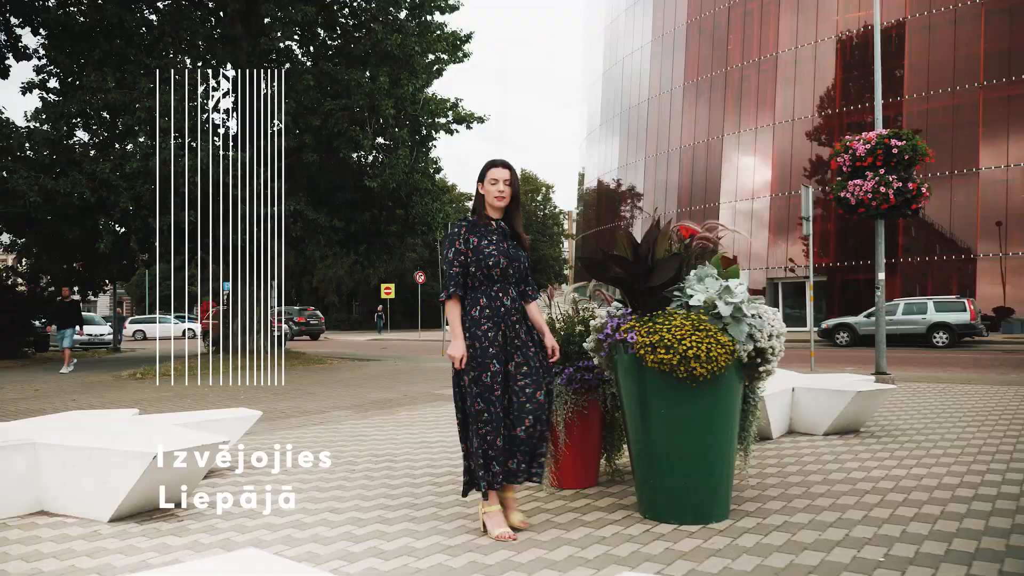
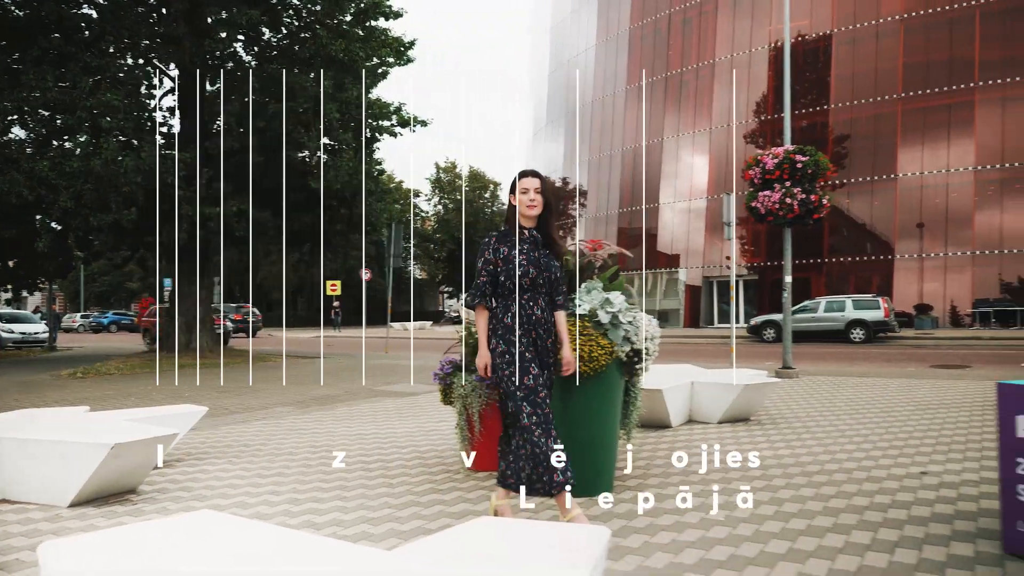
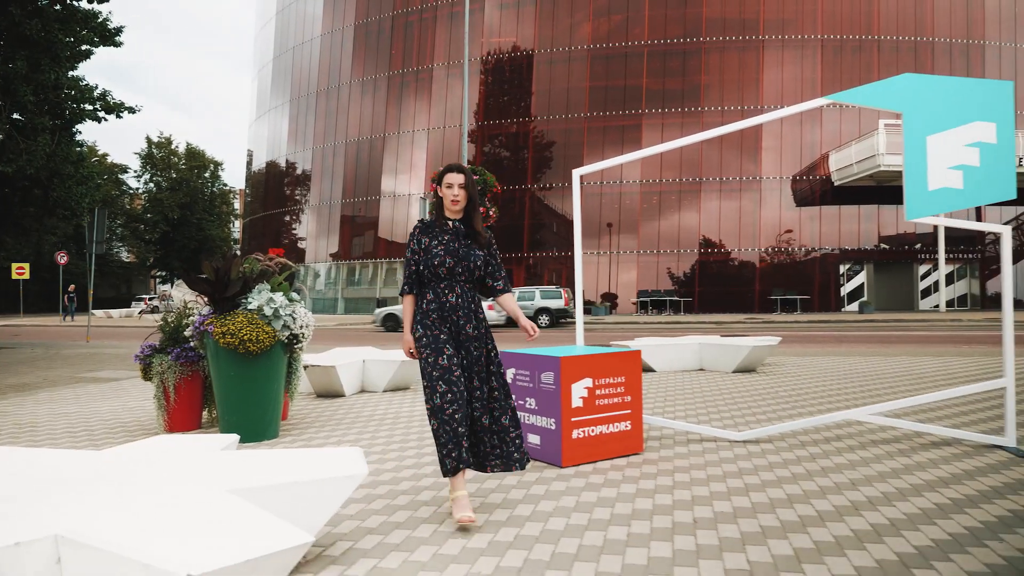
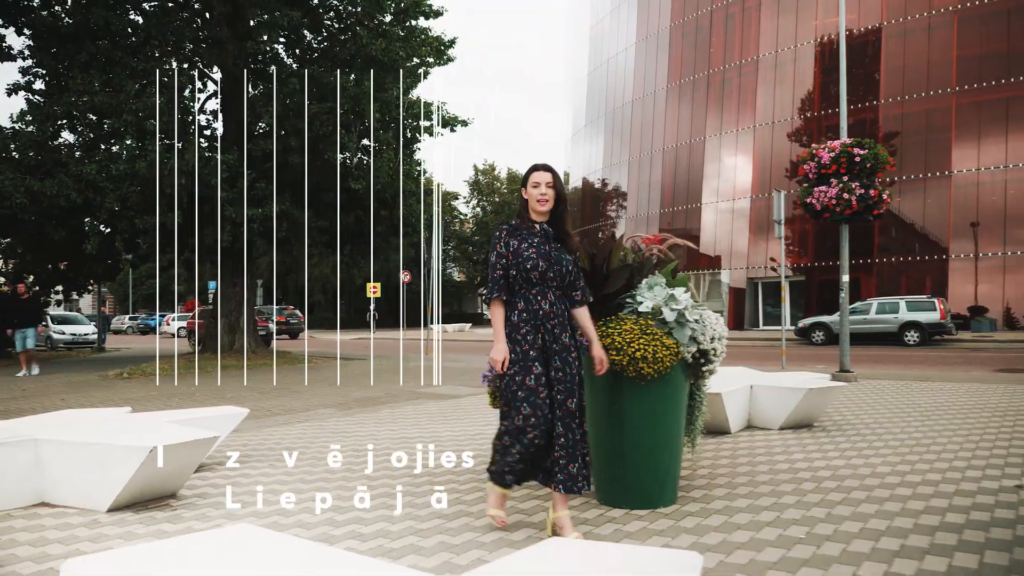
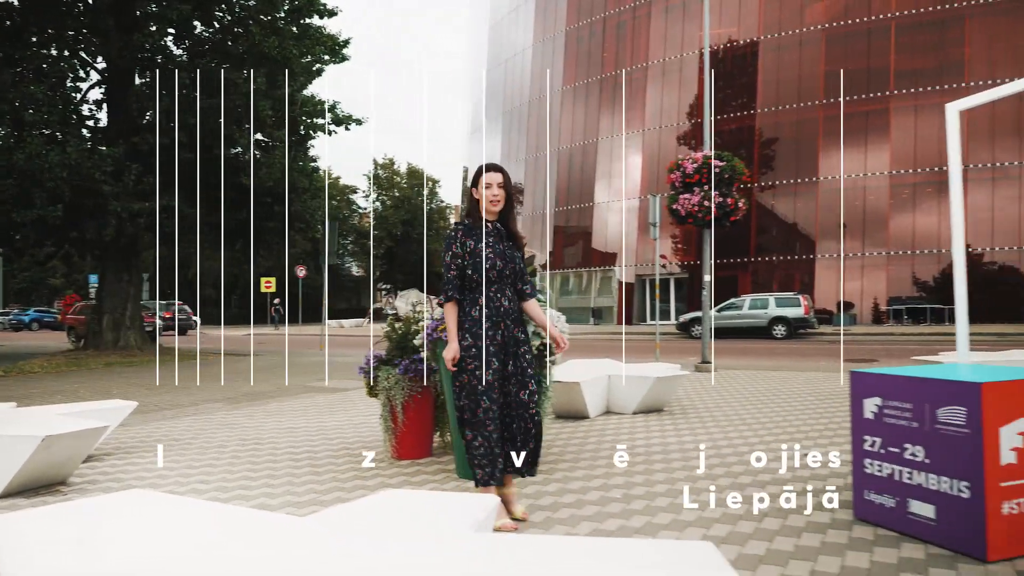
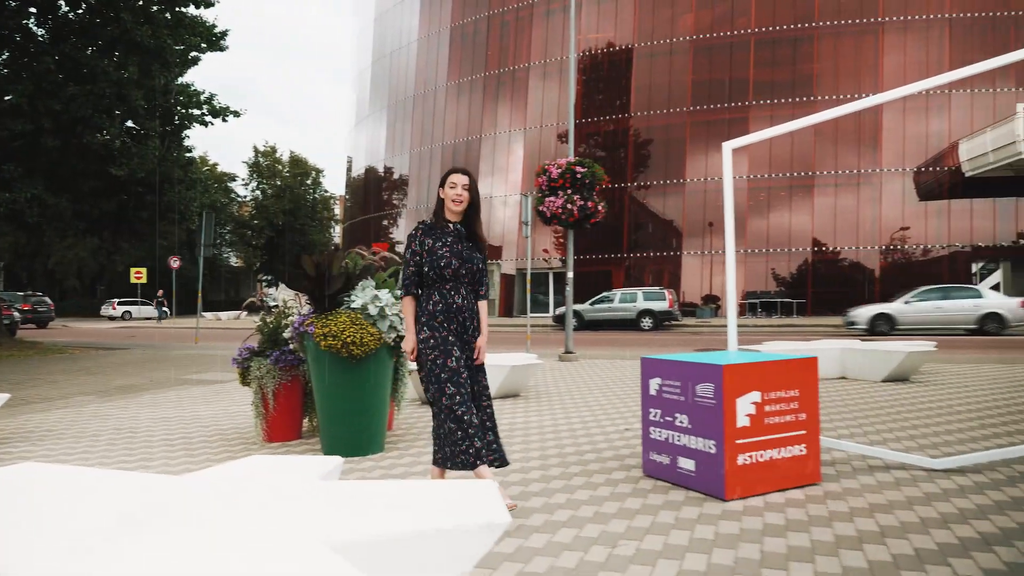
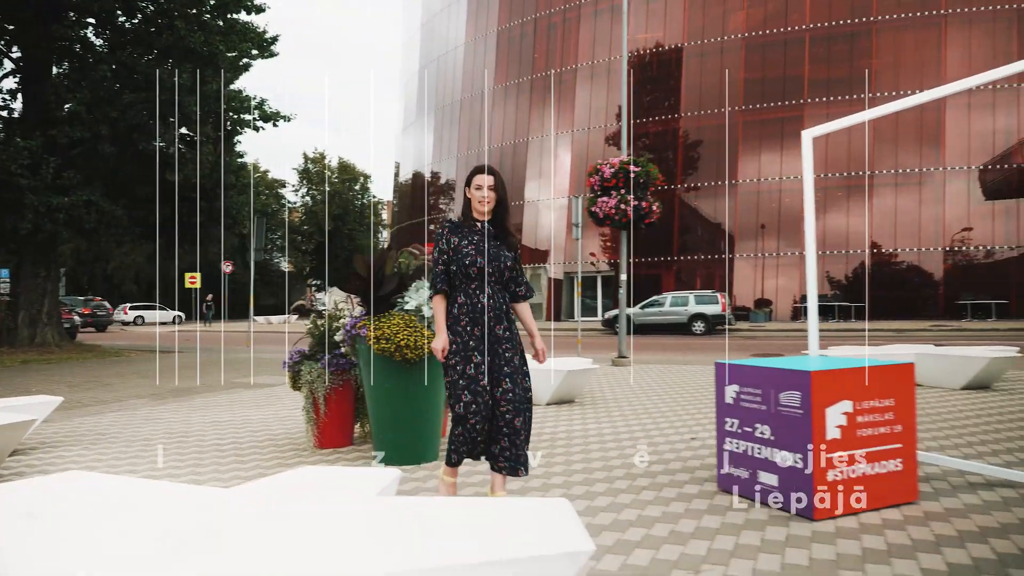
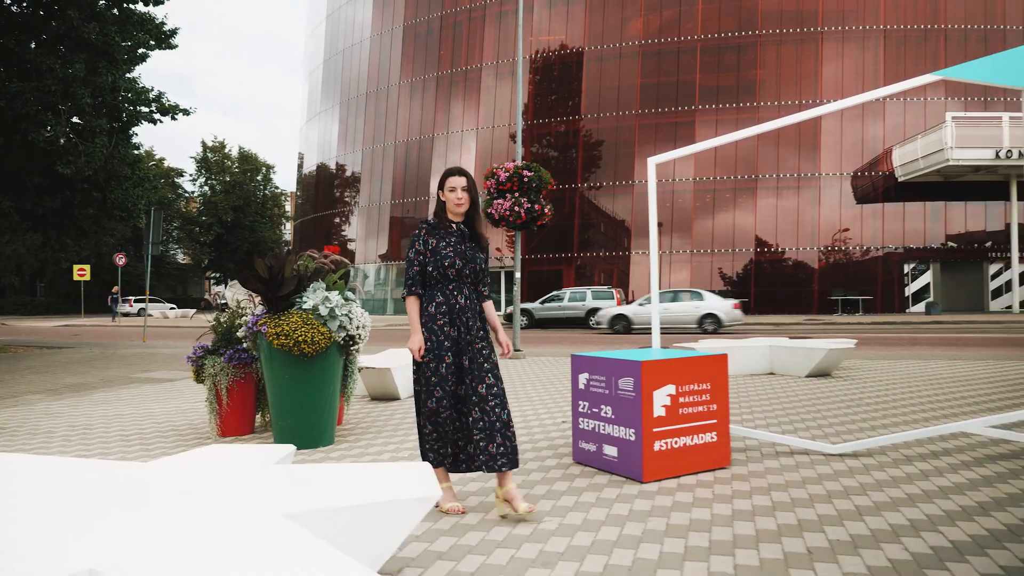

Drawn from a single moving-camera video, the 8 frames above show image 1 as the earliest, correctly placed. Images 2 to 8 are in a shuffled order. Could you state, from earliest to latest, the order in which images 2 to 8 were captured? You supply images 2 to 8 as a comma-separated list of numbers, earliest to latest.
4, 2, 5, 7, 6, 8, 3
